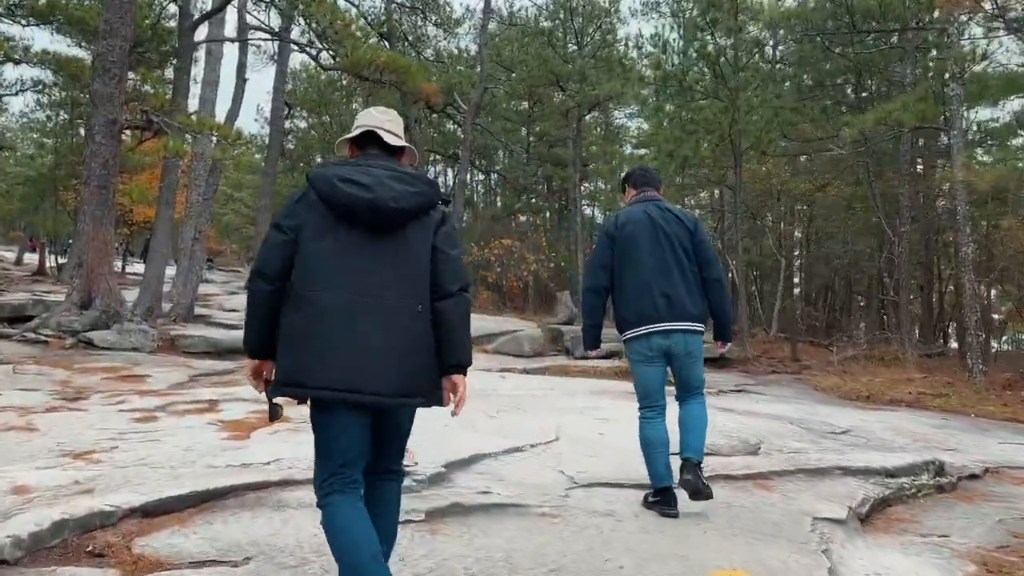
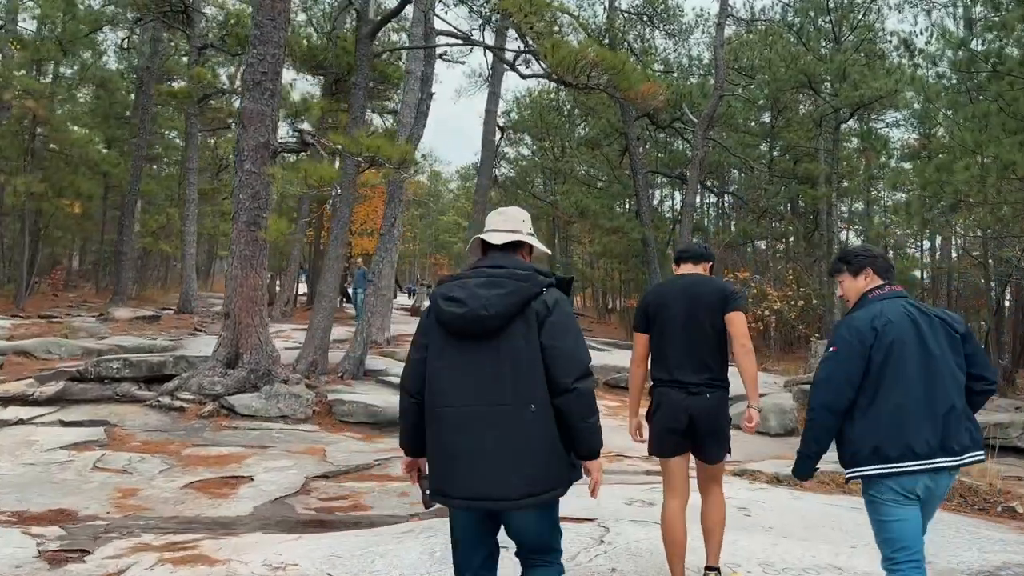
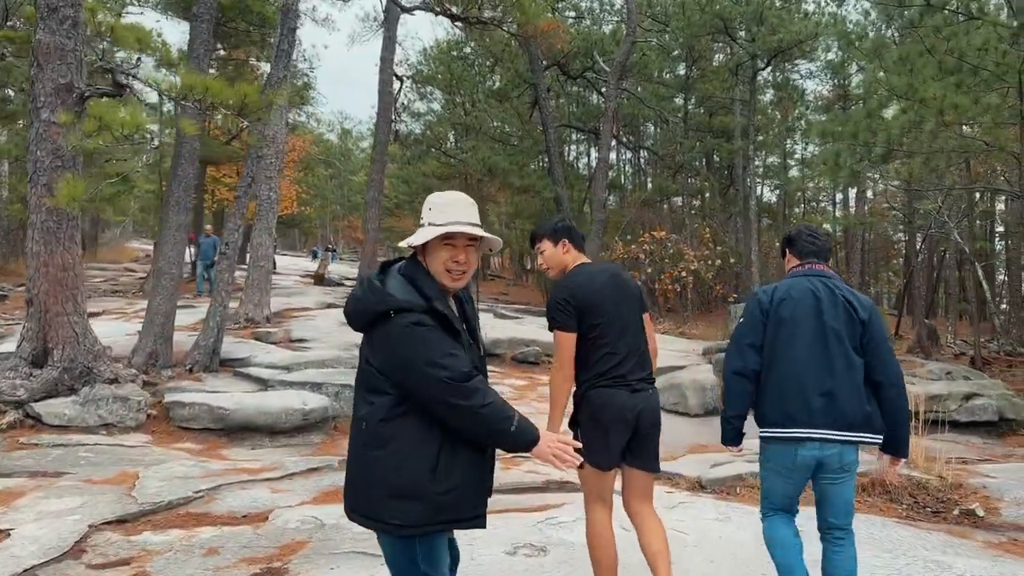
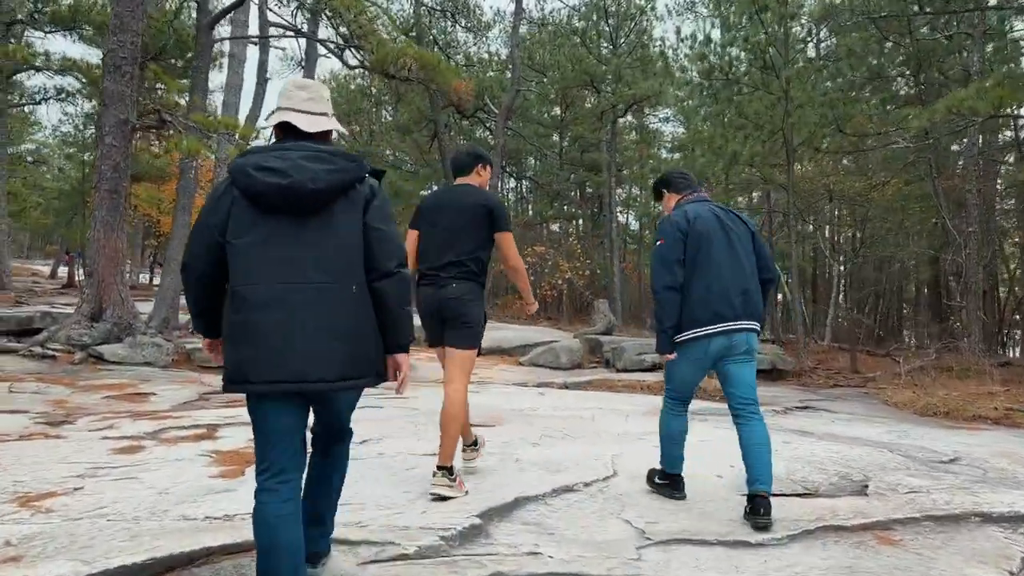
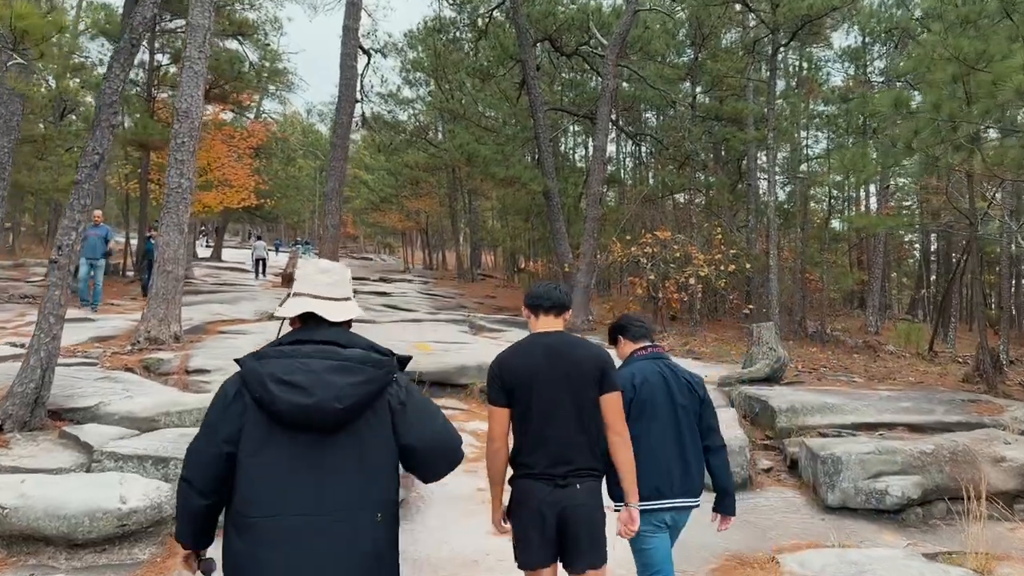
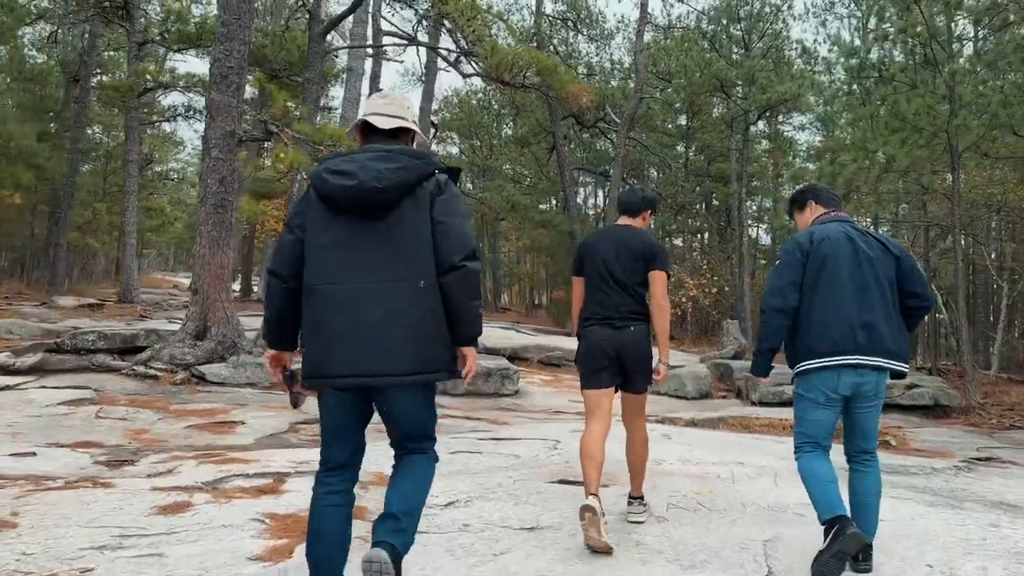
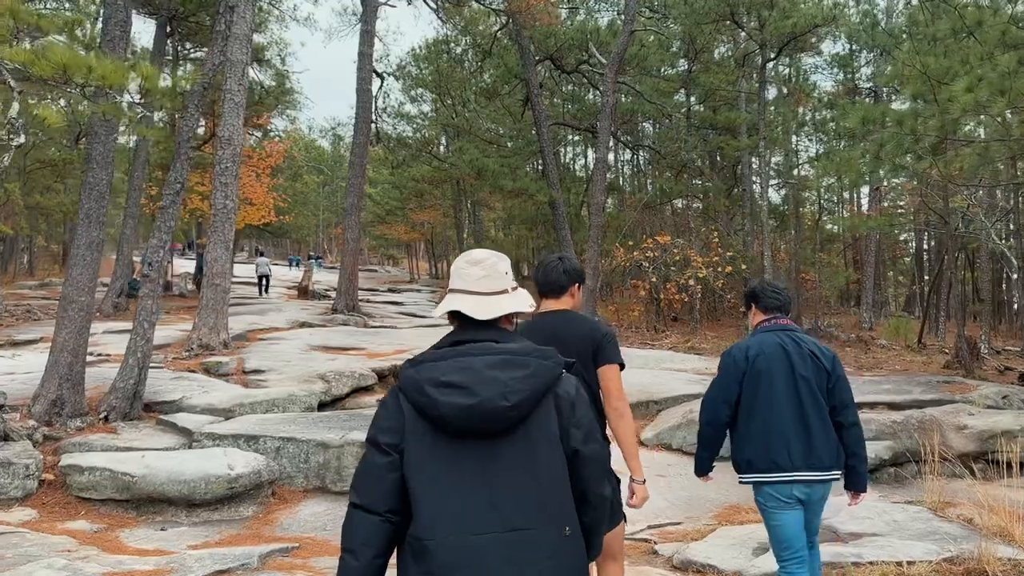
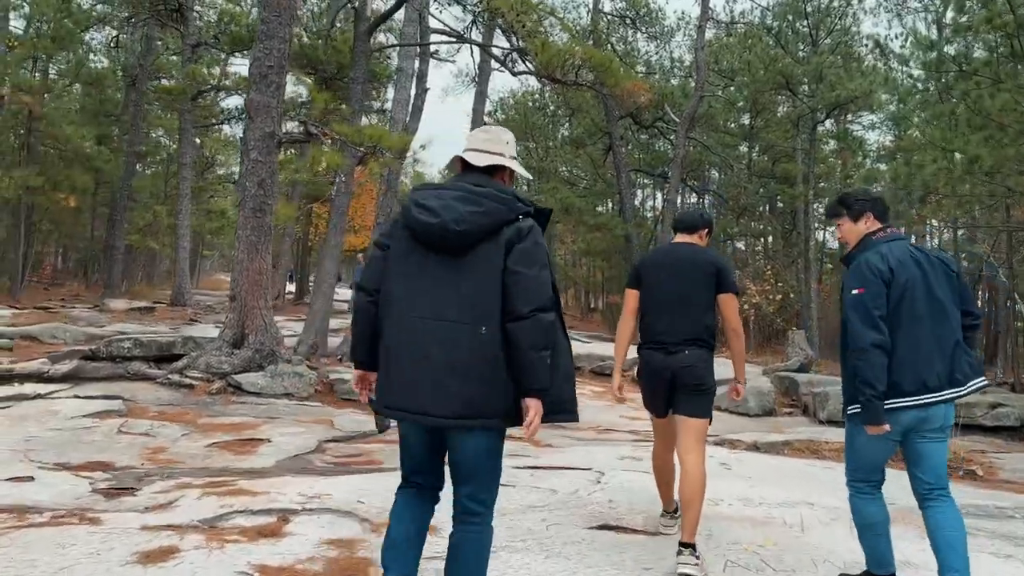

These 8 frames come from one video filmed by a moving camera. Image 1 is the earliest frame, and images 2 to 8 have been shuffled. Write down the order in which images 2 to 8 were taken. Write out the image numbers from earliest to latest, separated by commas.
4, 6, 8, 2, 3, 7, 5
